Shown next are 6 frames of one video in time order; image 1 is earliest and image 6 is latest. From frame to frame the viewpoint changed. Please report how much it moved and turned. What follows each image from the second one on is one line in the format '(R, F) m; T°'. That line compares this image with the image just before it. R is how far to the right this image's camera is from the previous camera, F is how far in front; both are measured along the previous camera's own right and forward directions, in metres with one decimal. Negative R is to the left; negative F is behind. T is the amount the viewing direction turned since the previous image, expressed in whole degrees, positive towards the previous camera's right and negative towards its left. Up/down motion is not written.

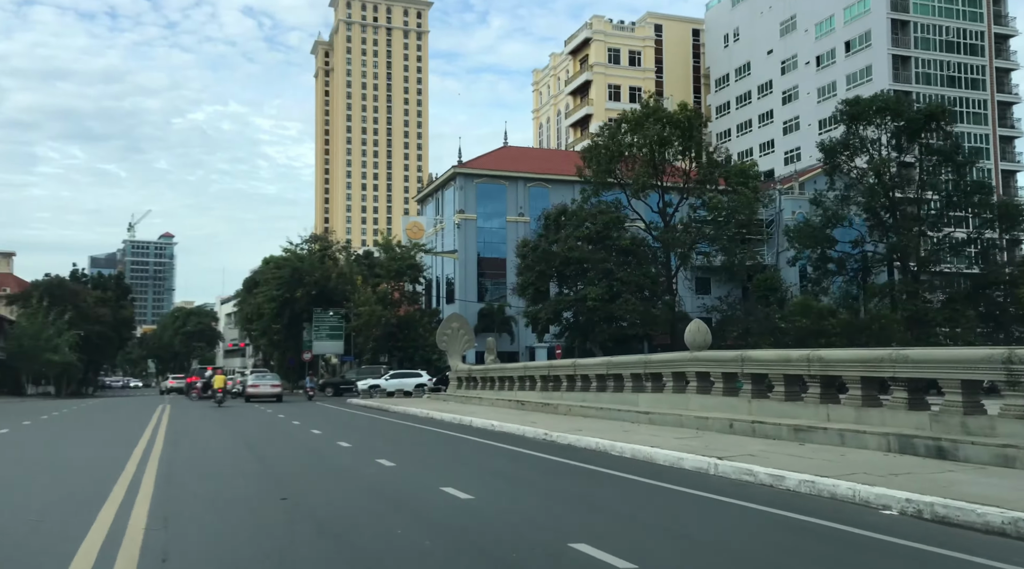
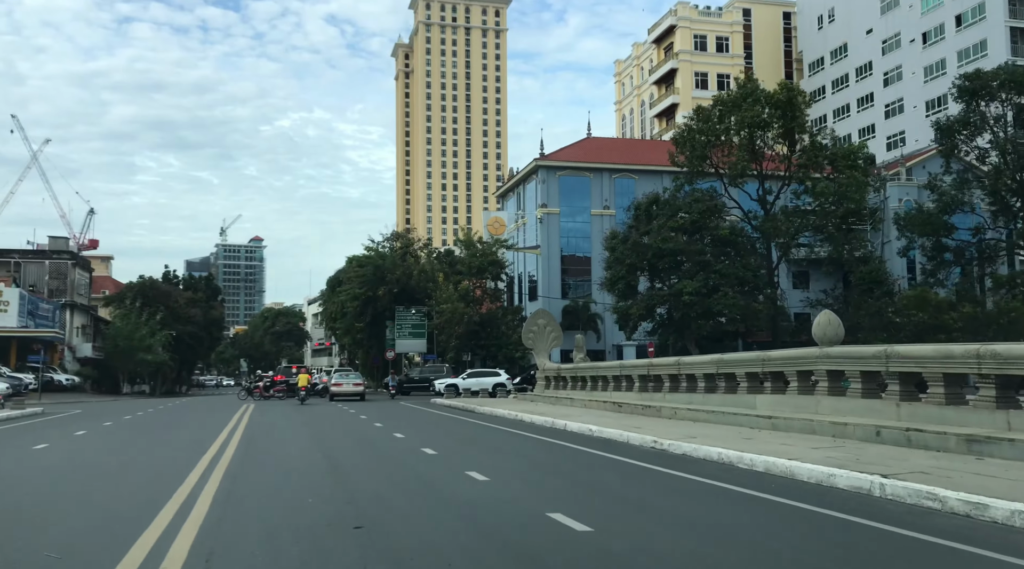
(-0.4, +2.0) m; -5°
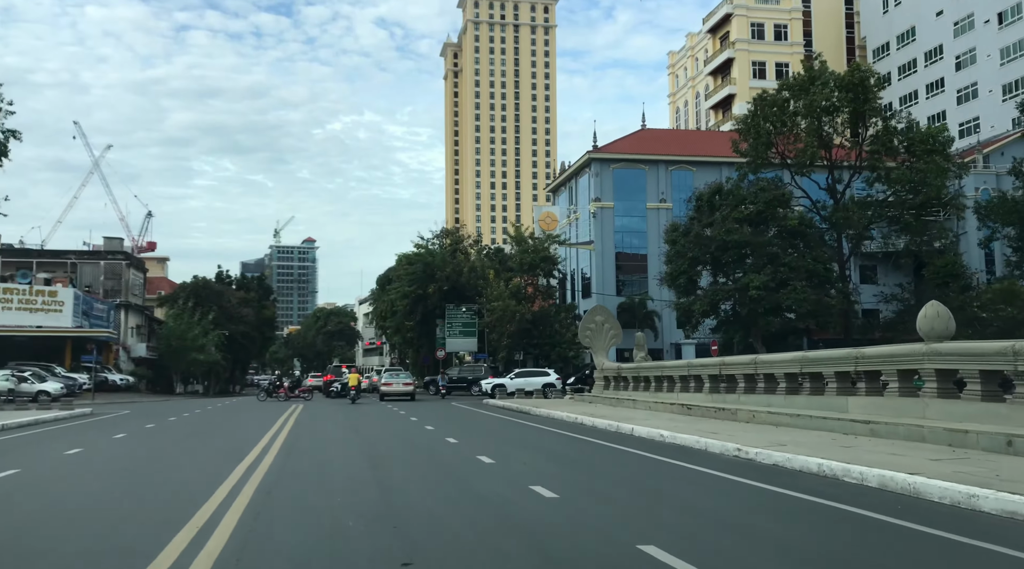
(-0.3, +1.7) m; -3°
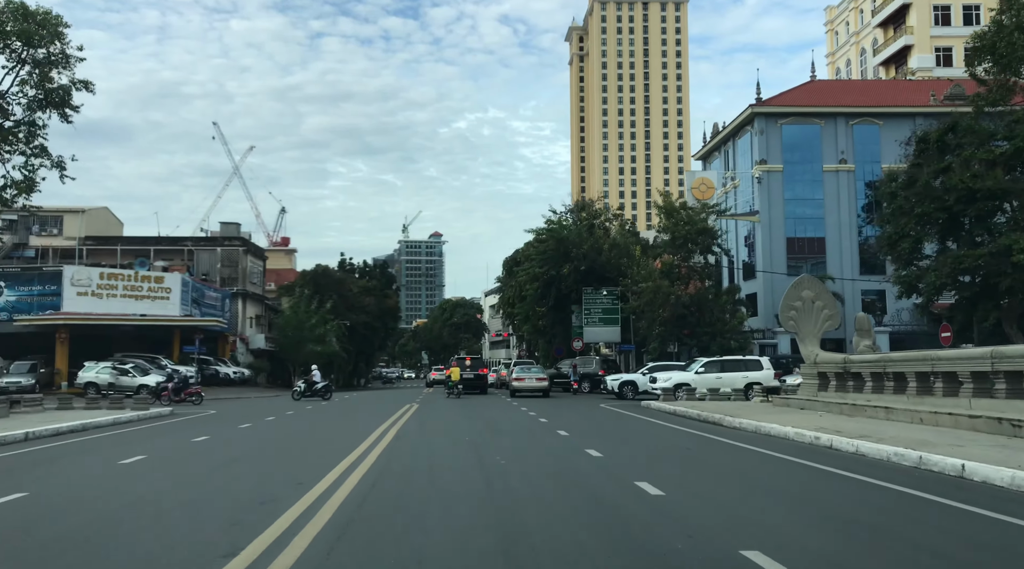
(-1.4, +8.2) m; -8°
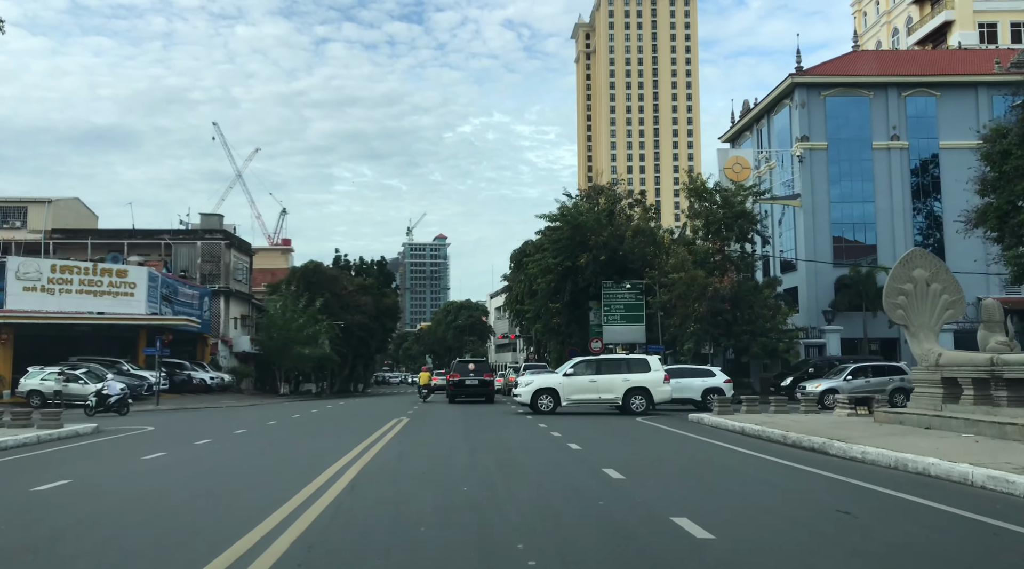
(-0.2, +6.5) m; 0°
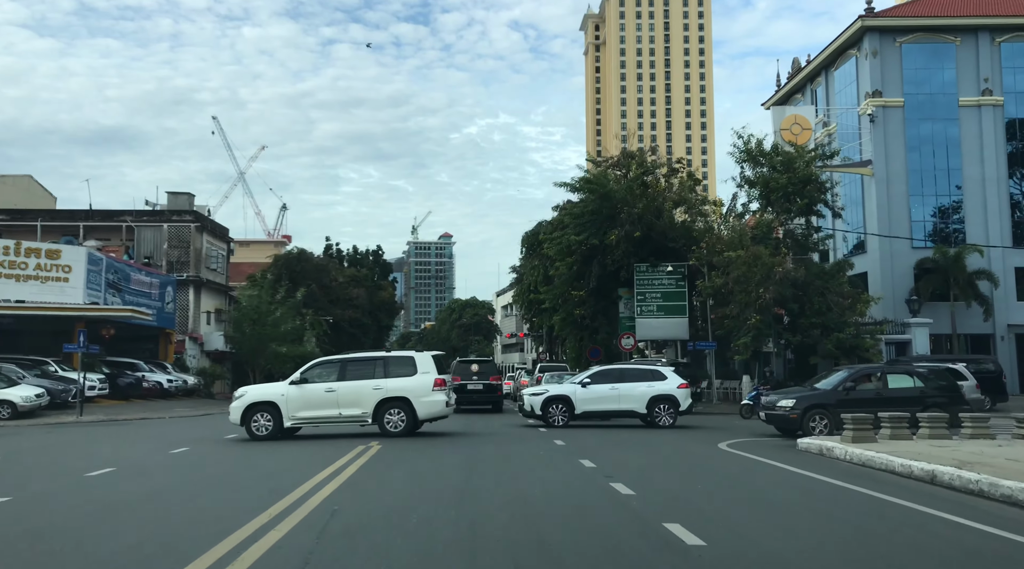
(-0.3, +8.5) m; 0°
